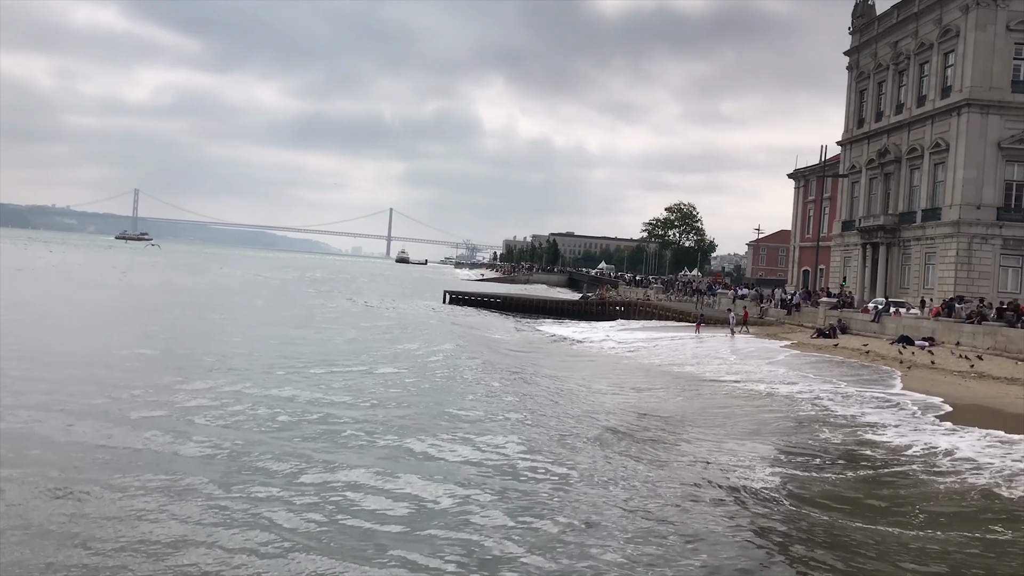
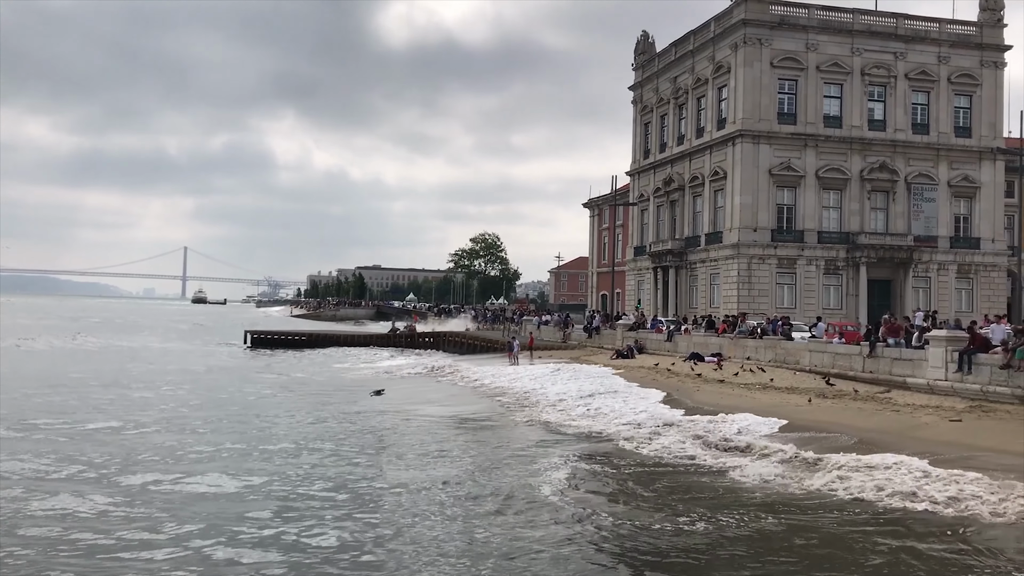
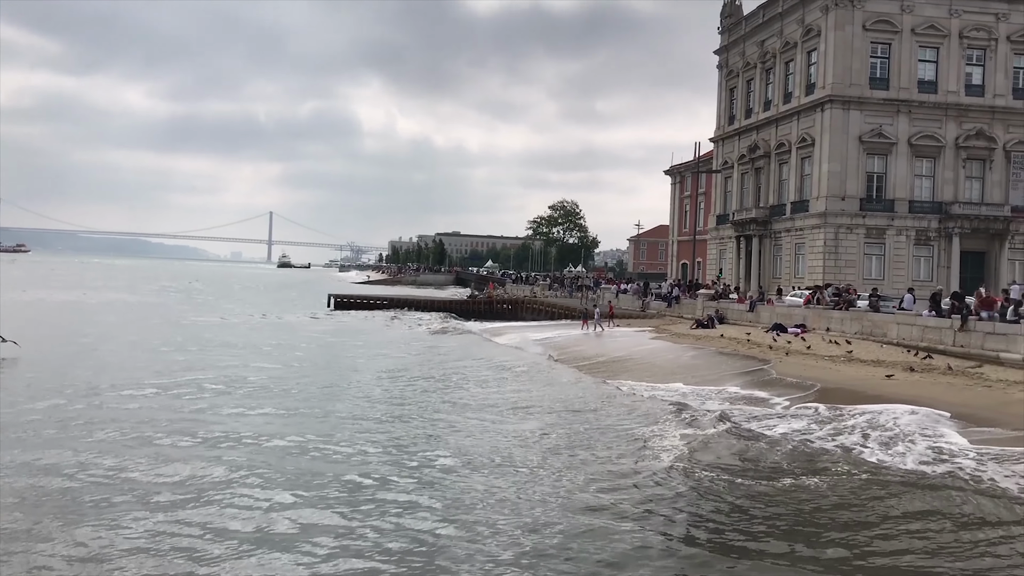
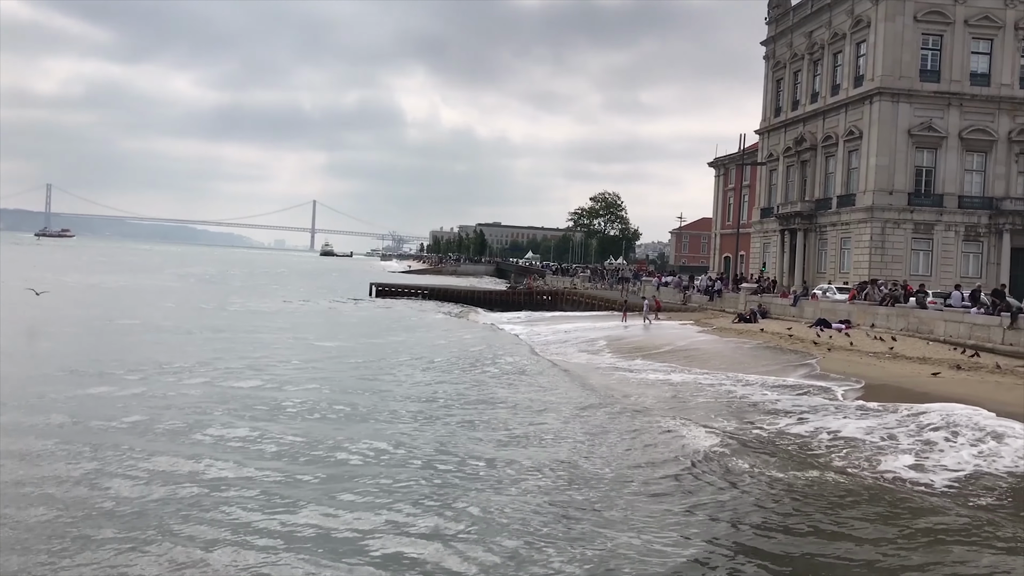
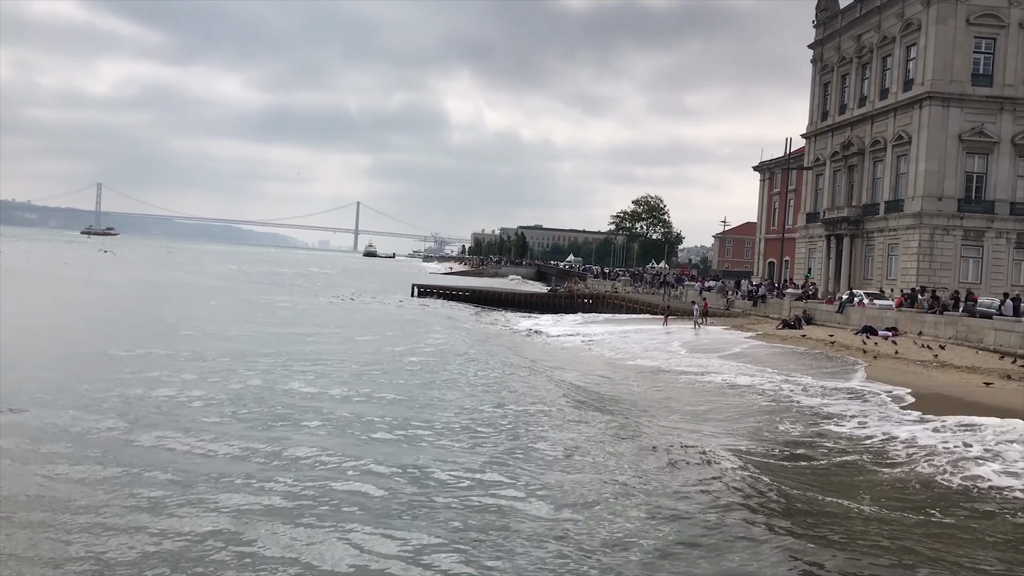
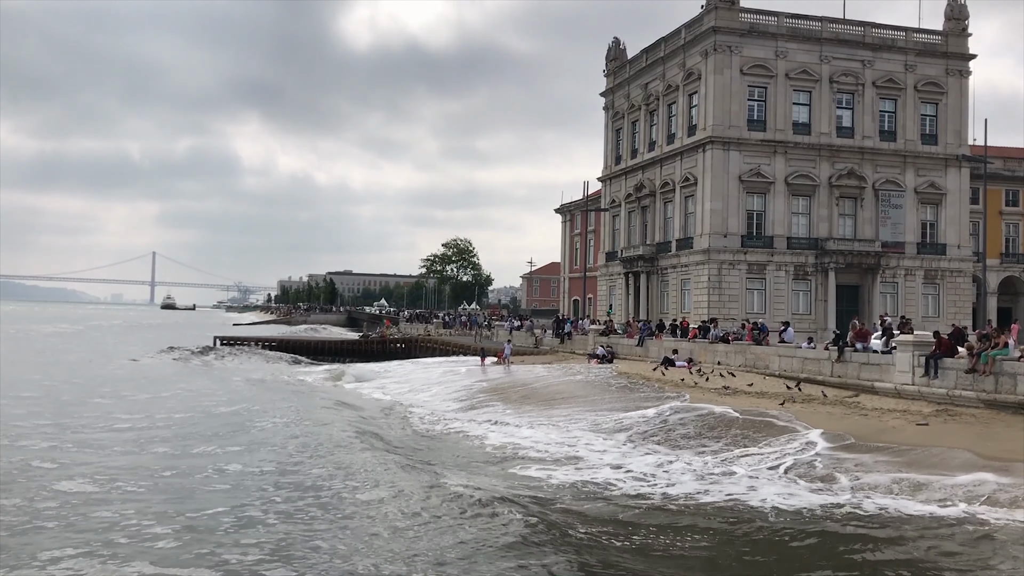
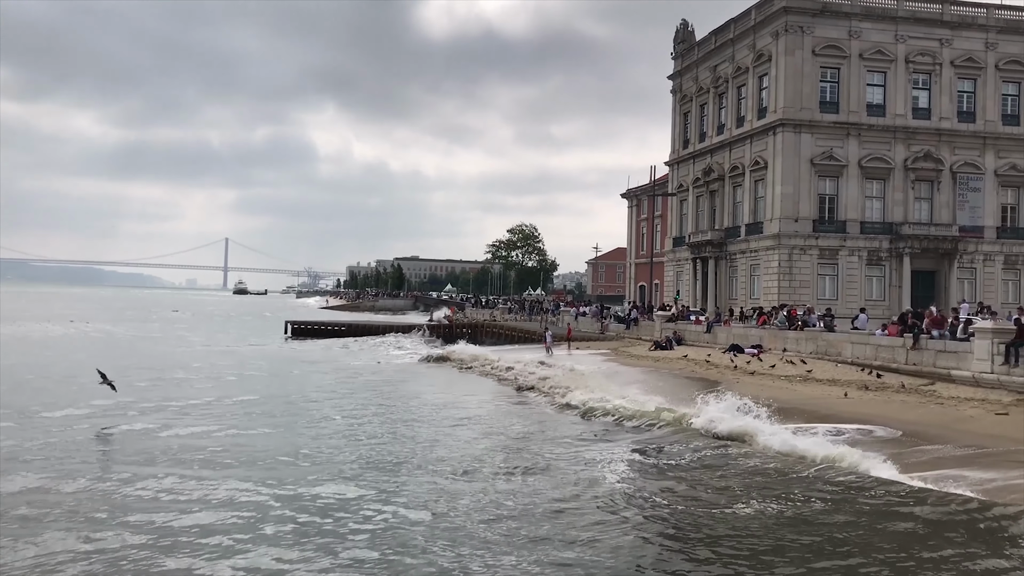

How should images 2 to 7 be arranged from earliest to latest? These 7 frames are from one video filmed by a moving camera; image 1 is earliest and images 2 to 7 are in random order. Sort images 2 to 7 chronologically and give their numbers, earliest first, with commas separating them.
5, 4, 3, 7, 2, 6
